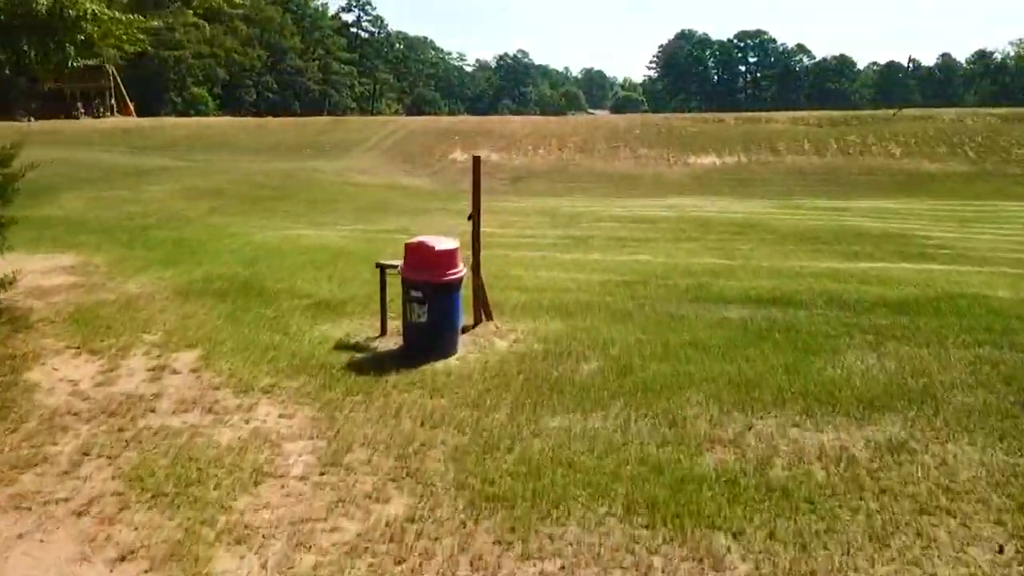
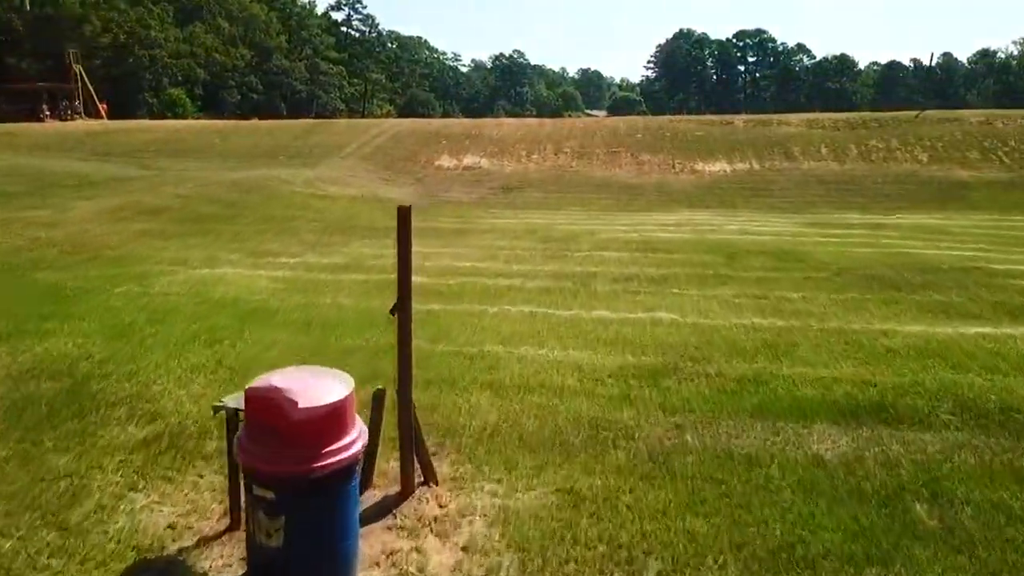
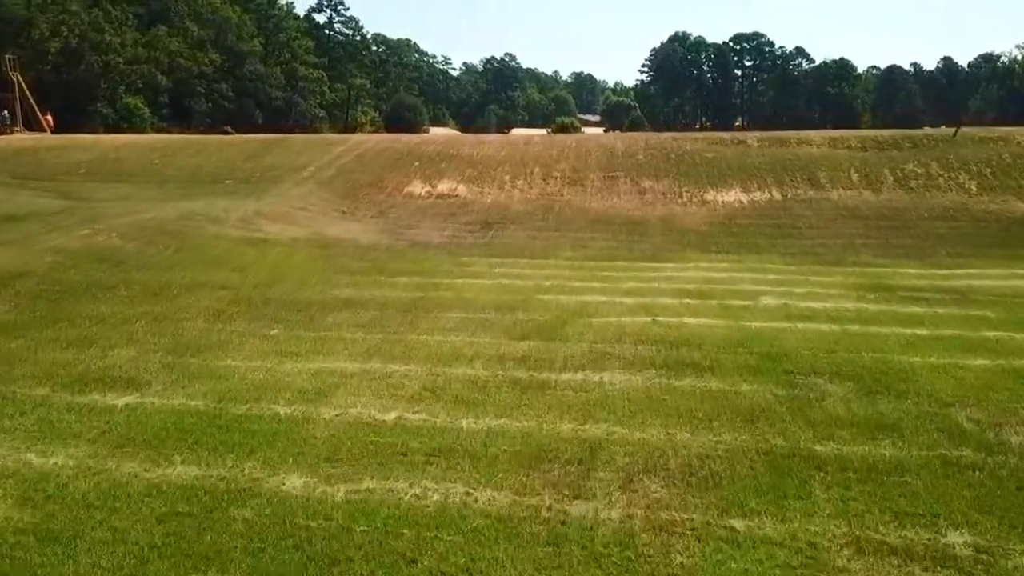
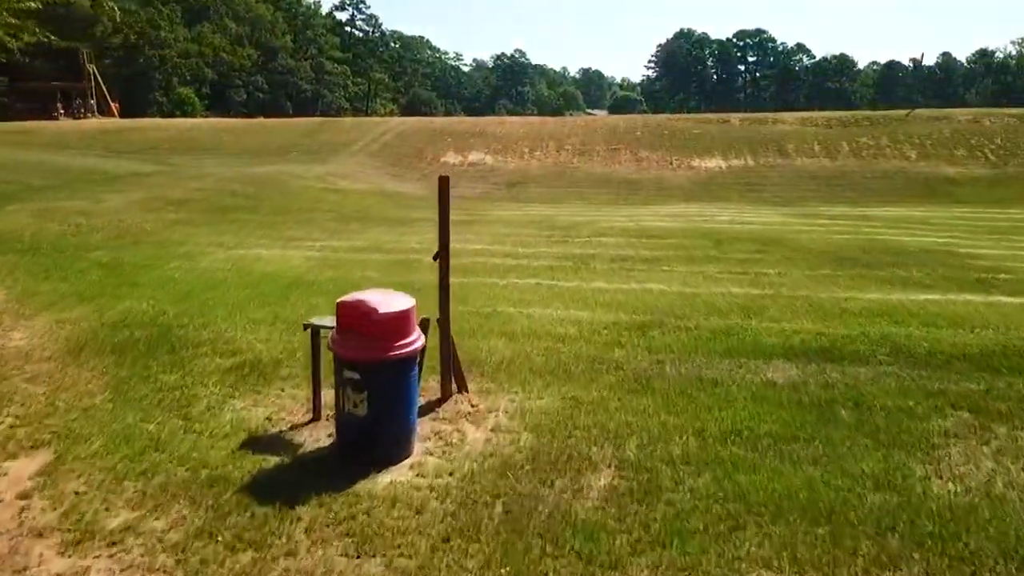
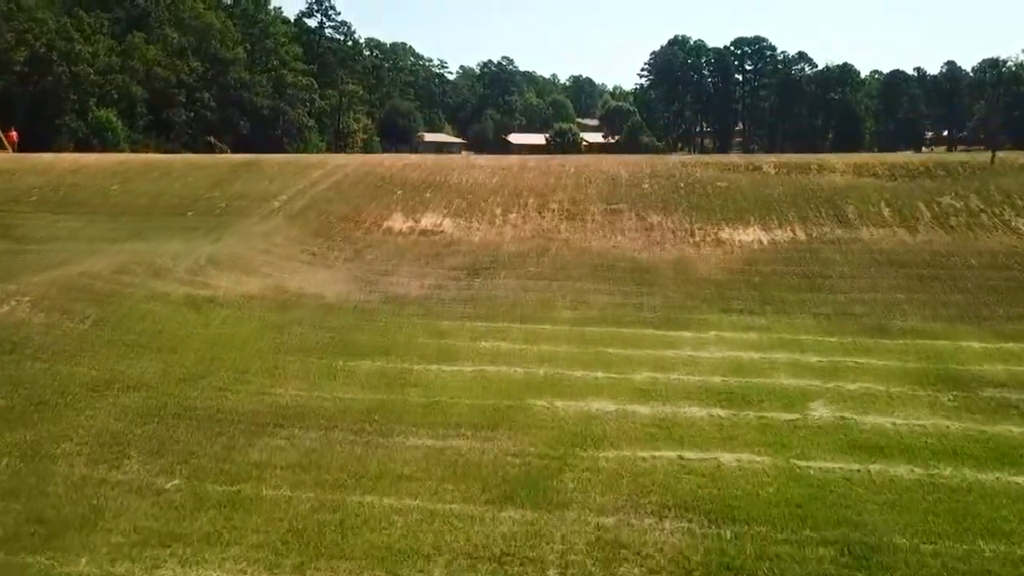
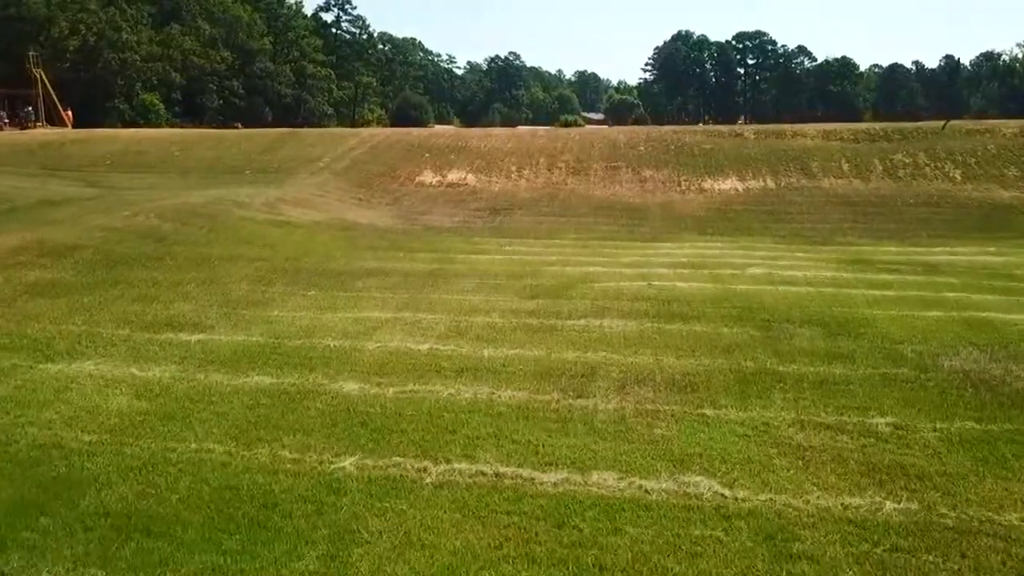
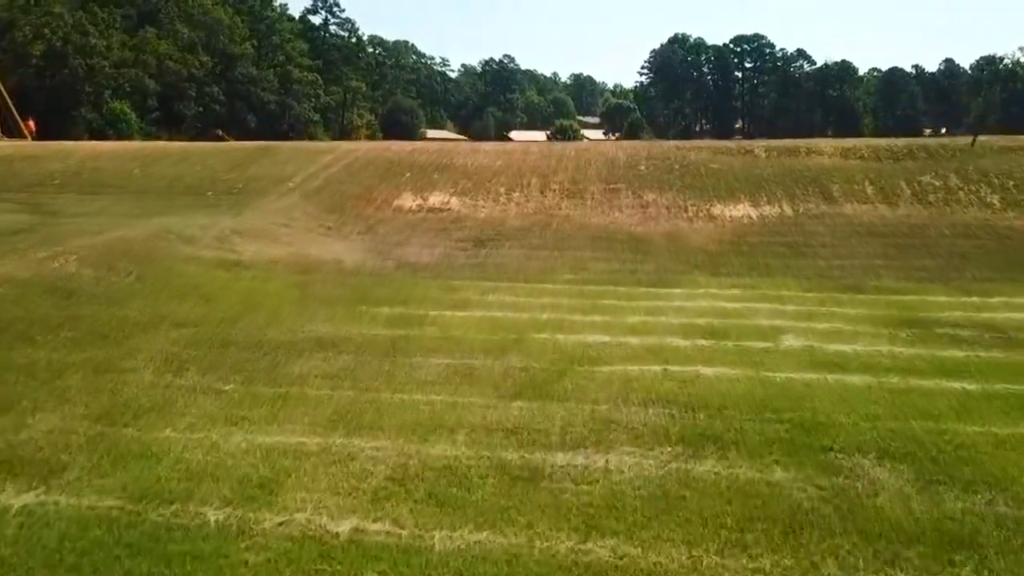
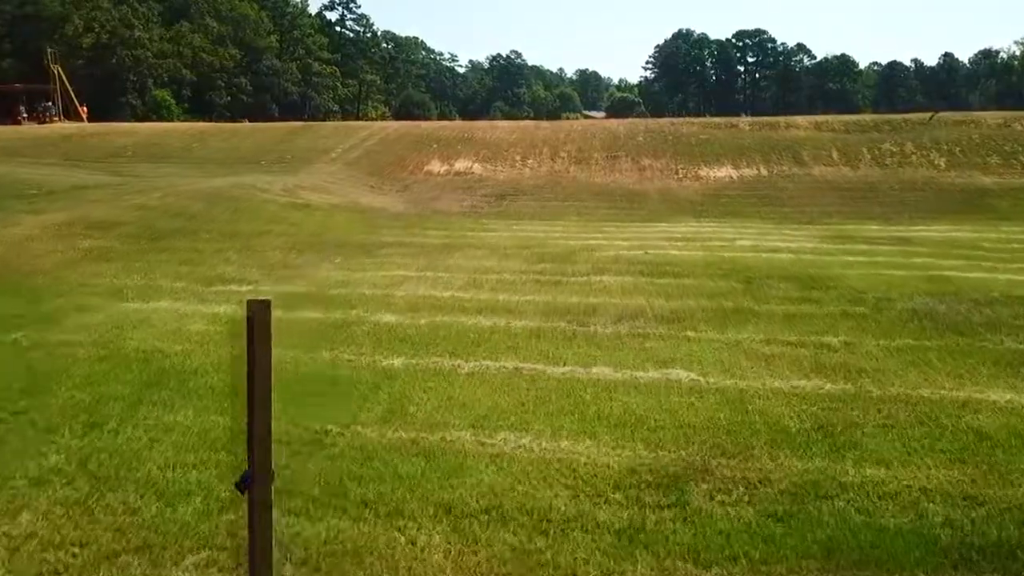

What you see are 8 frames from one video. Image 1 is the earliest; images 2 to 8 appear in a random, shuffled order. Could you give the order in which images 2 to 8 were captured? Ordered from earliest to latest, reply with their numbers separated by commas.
4, 2, 8, 6, 3, 7, 5
